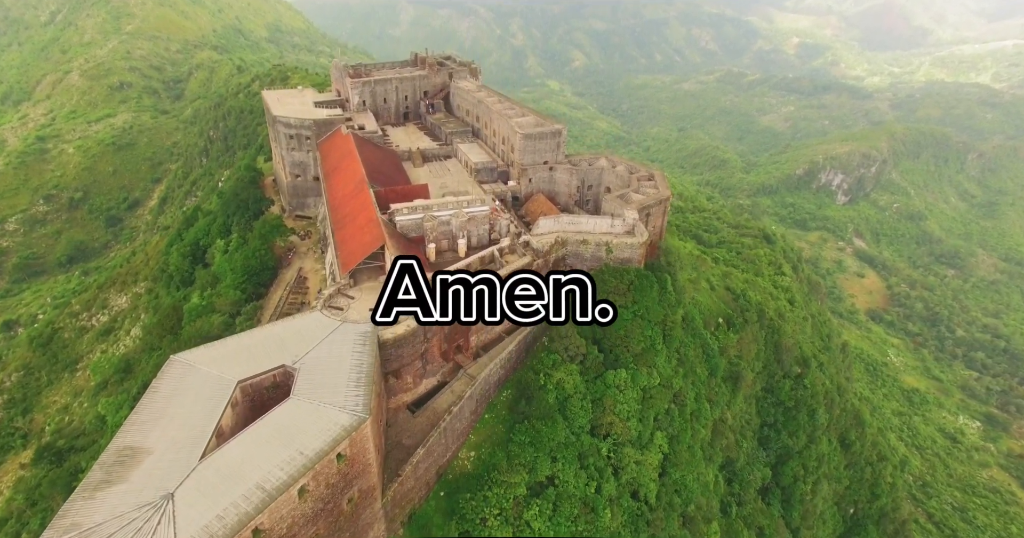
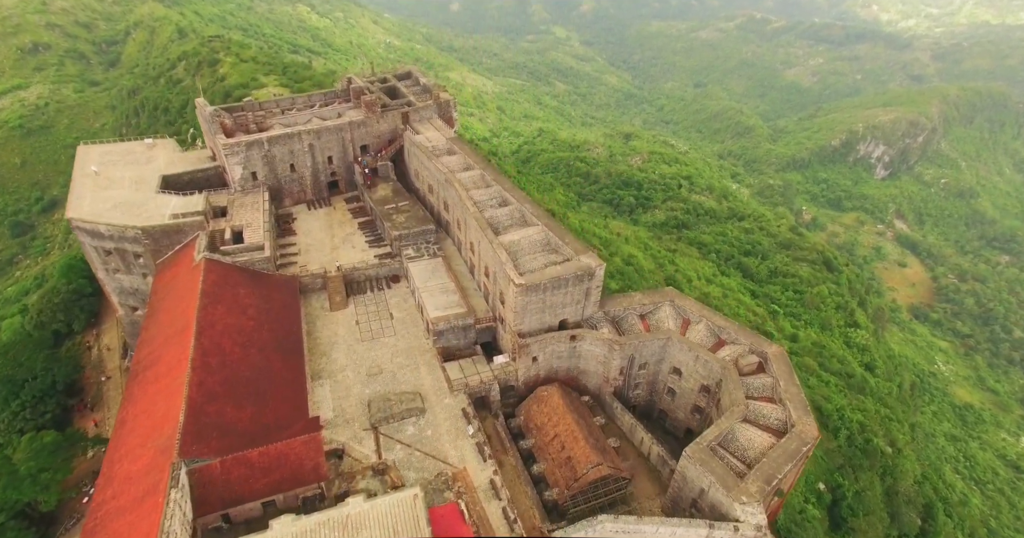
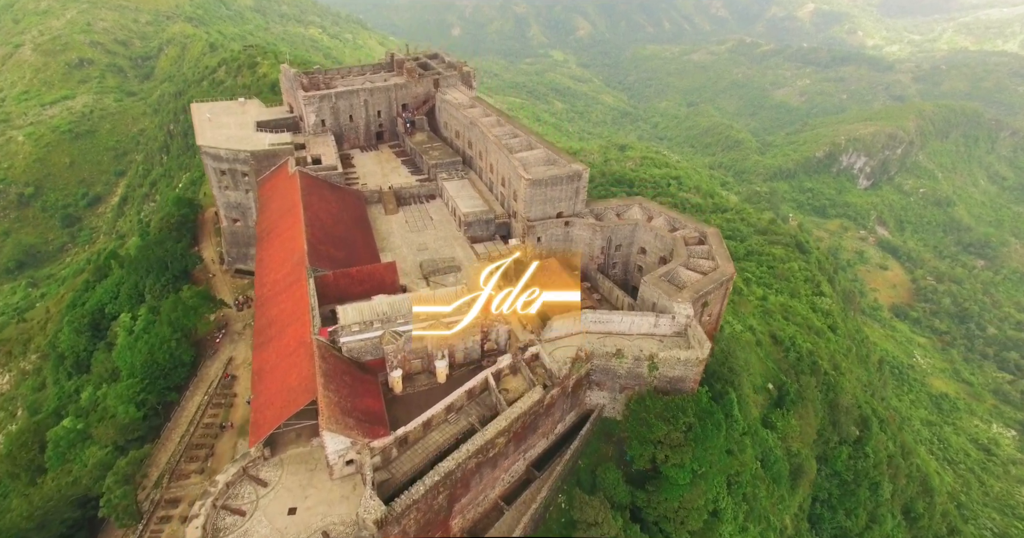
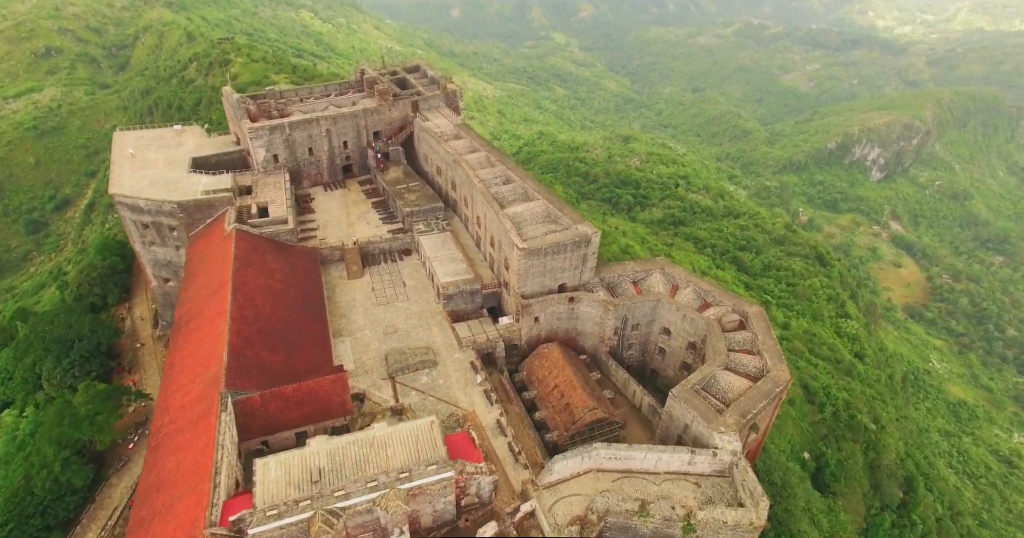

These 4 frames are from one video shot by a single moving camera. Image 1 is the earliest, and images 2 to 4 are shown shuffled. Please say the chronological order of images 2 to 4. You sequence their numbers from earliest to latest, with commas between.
3, 4, 2
